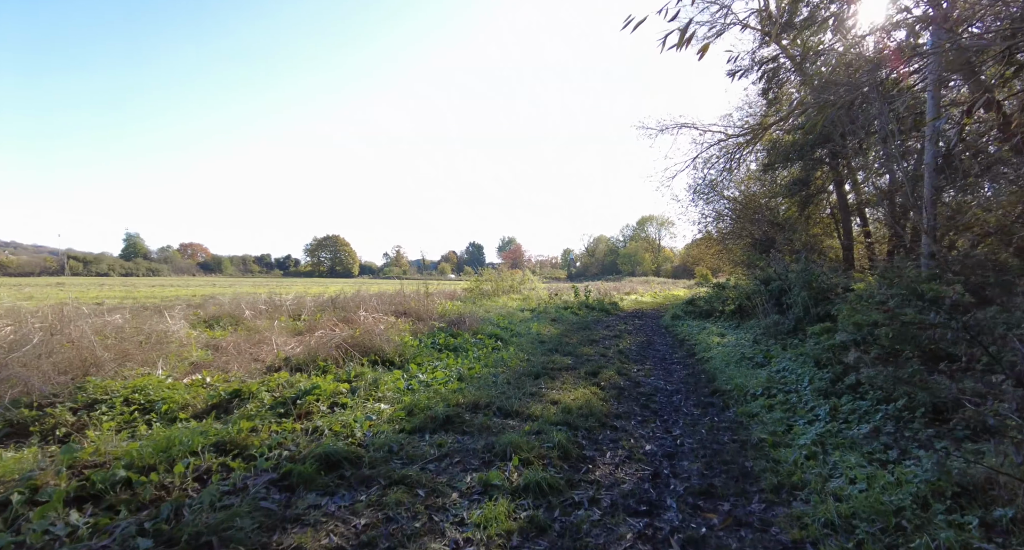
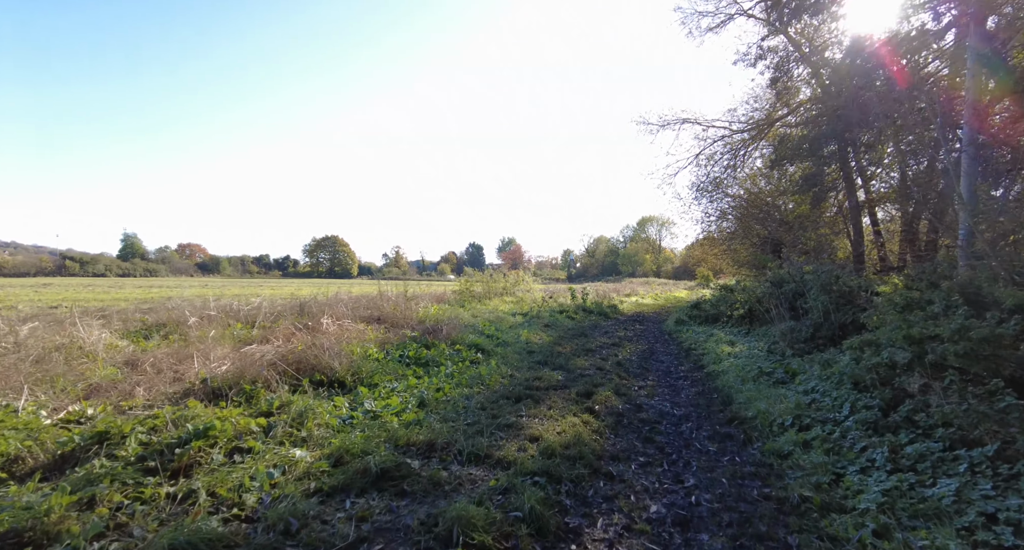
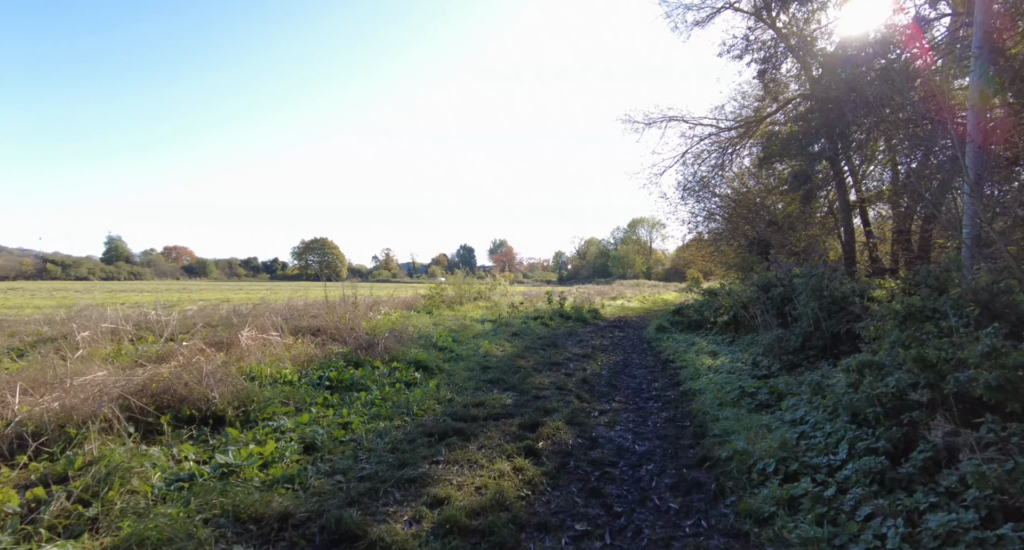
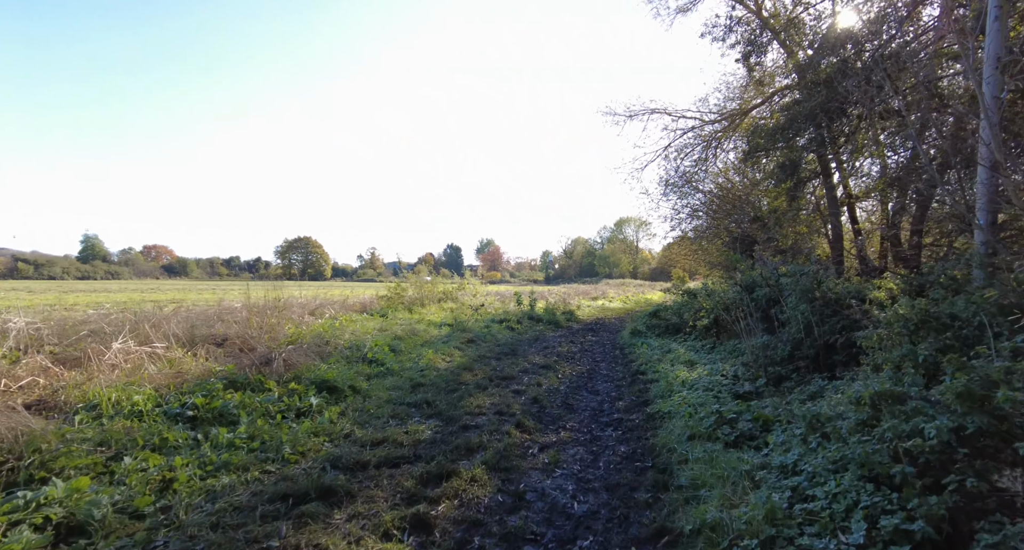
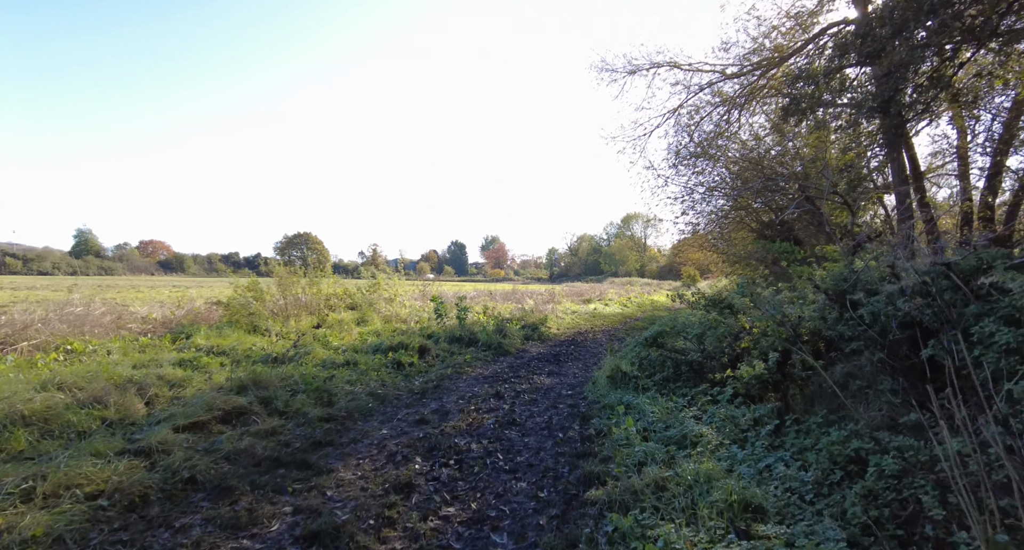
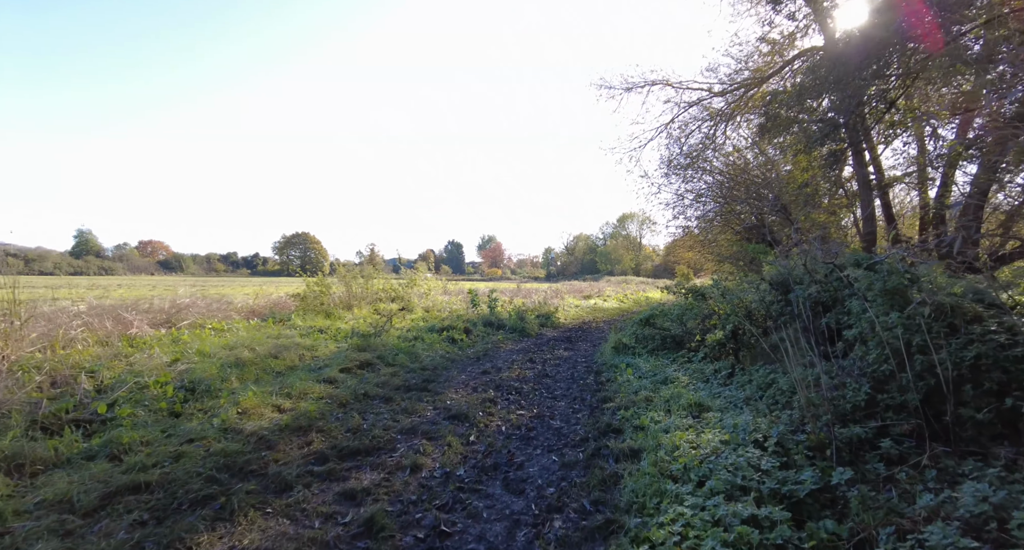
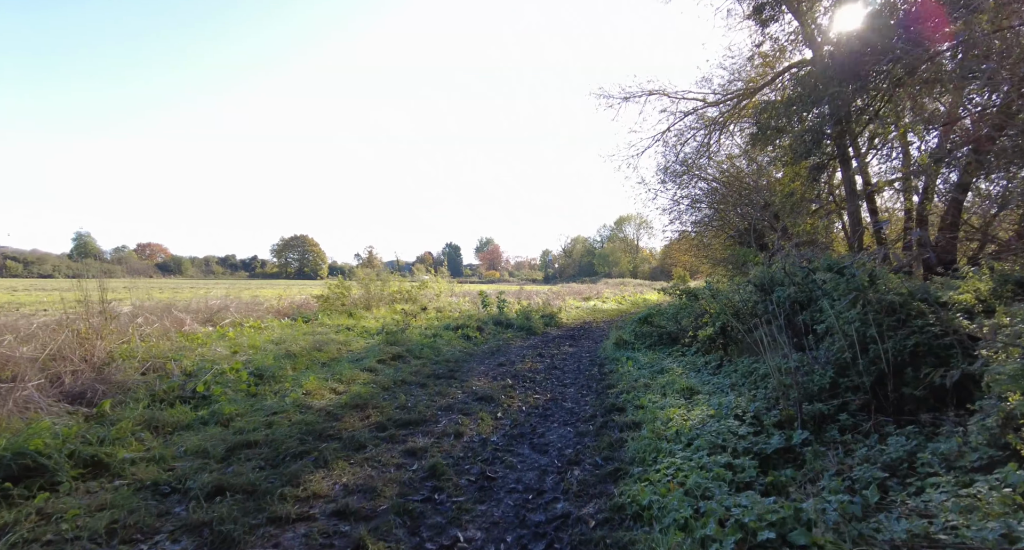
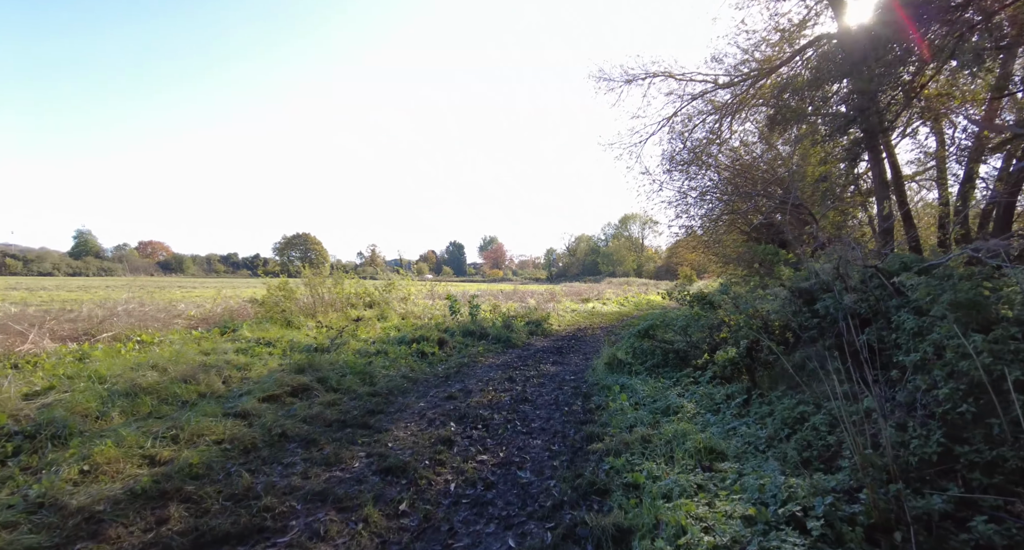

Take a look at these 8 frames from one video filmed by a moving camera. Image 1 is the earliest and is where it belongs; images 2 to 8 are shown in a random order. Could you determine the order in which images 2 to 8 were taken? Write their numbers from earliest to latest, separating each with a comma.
2, 3, 4, 7, 6, 8, 5
